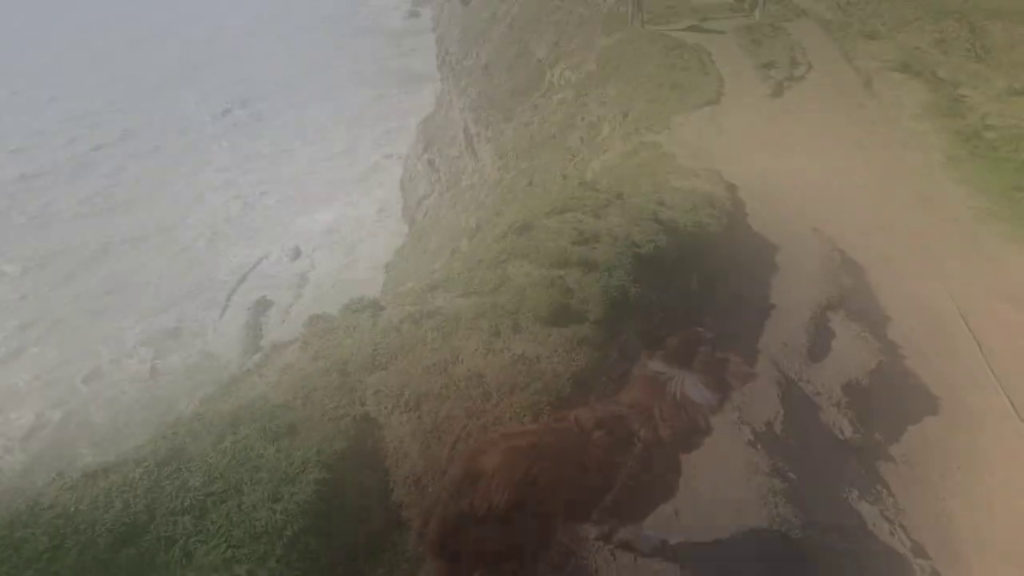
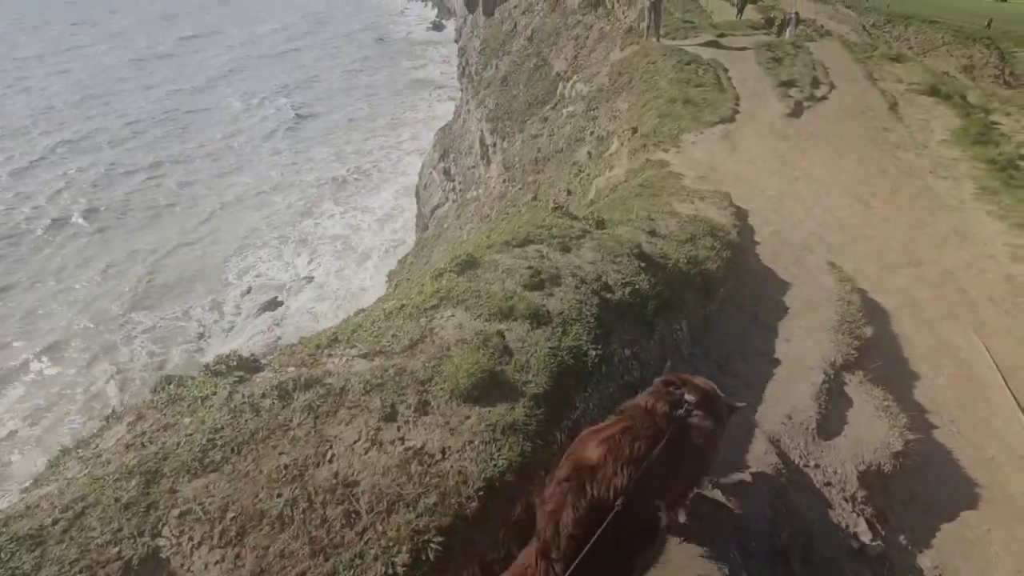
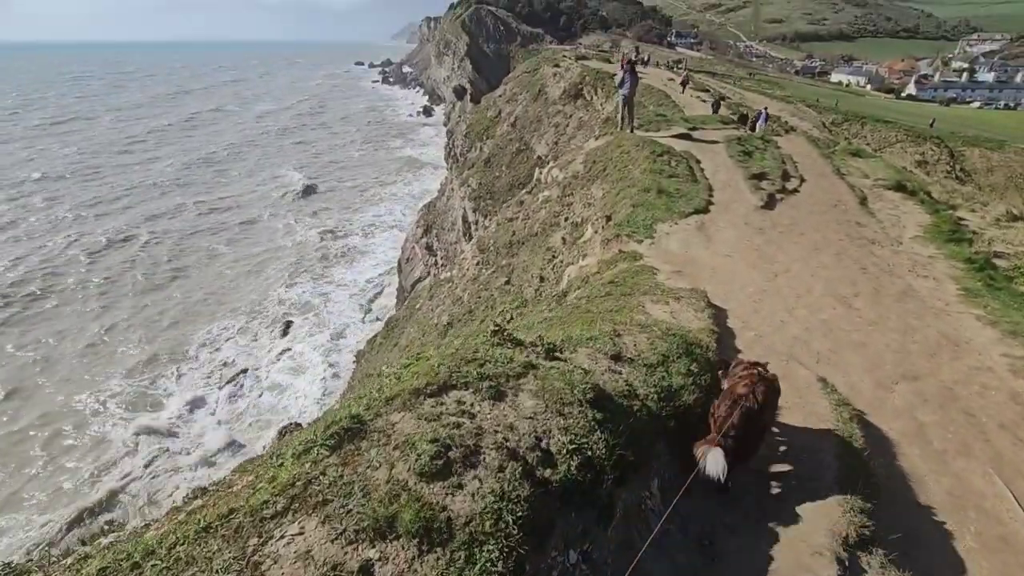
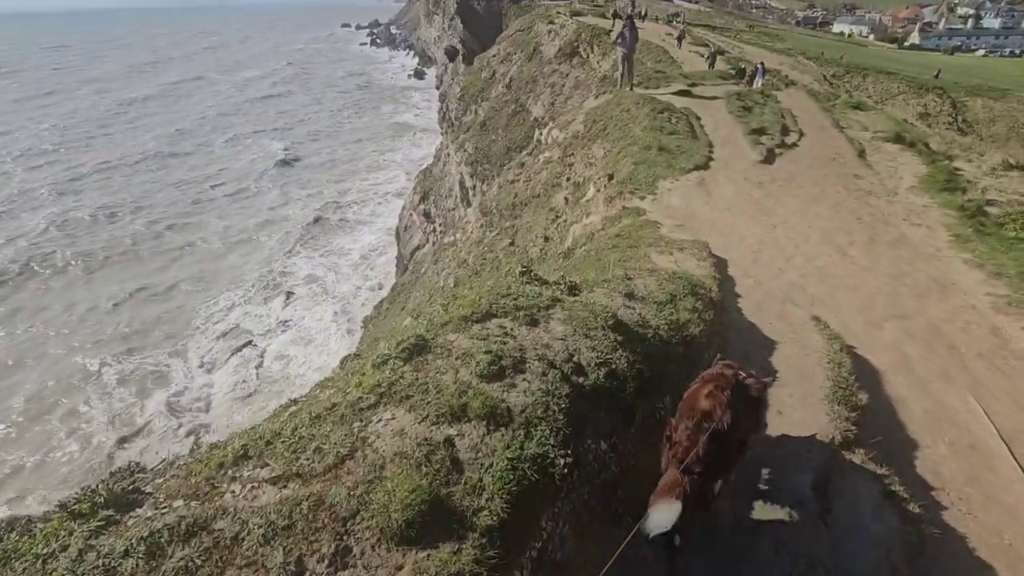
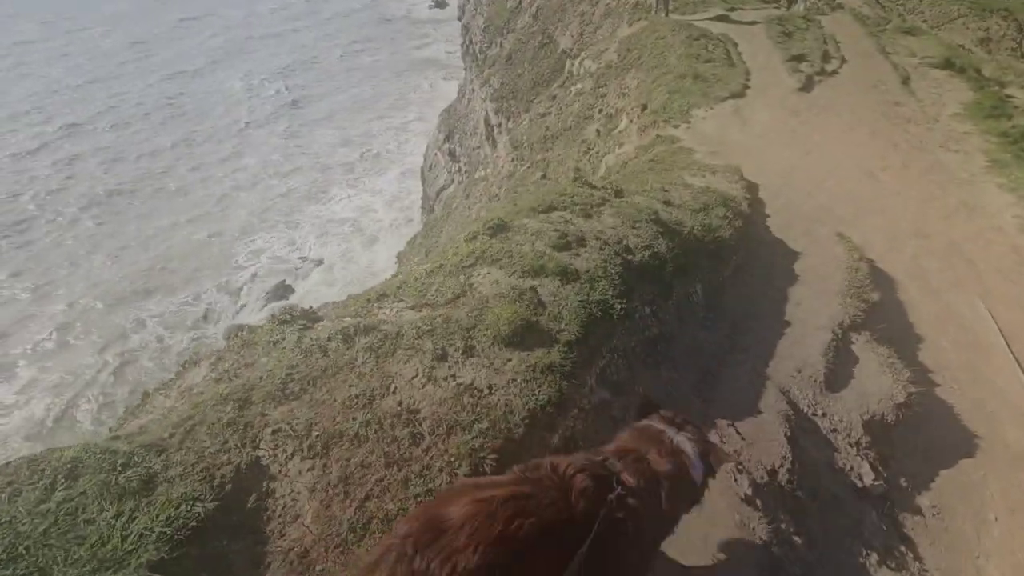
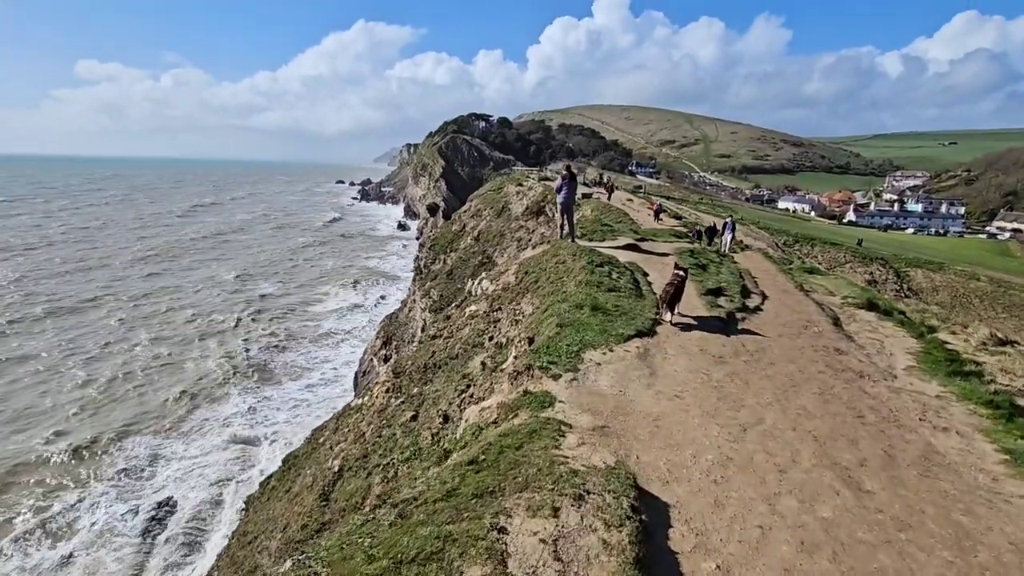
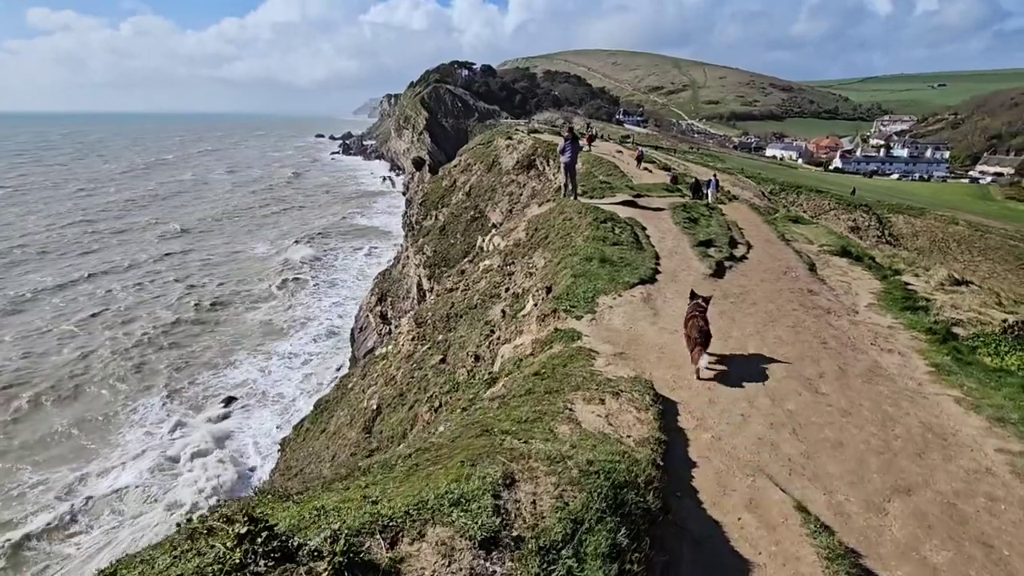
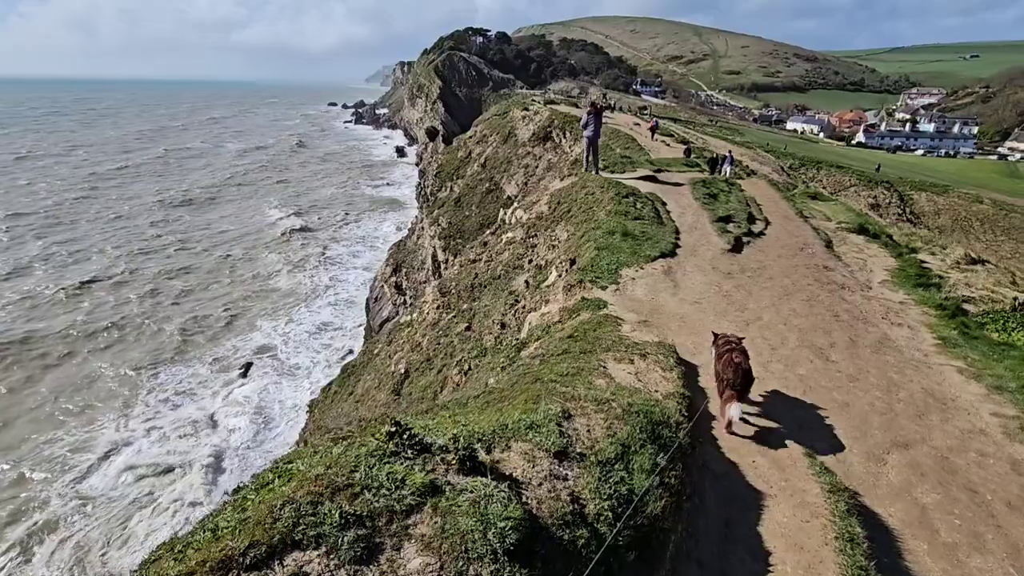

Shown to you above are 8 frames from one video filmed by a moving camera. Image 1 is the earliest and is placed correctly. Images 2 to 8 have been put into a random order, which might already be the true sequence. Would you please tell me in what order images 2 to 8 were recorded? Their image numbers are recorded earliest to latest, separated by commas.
5, 2, 4, 3, 8, 7, 6
